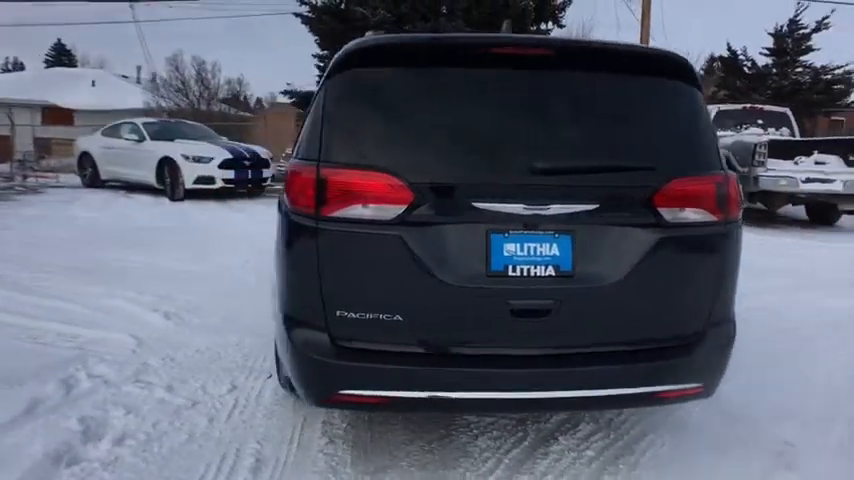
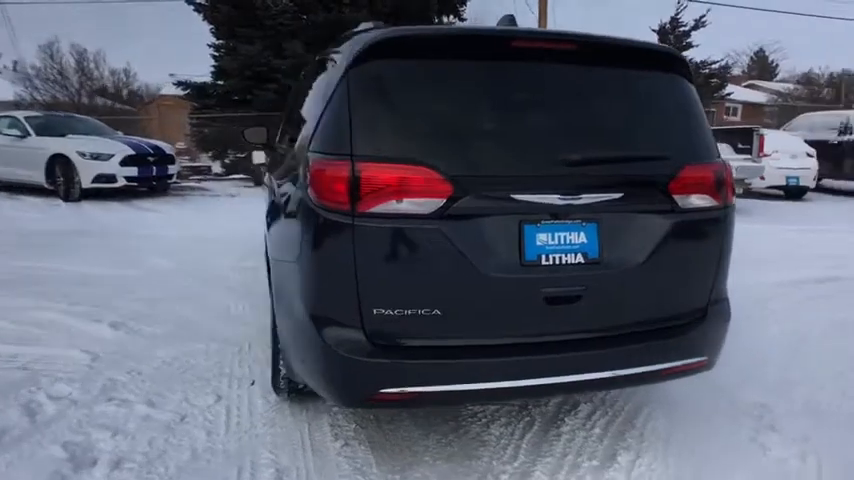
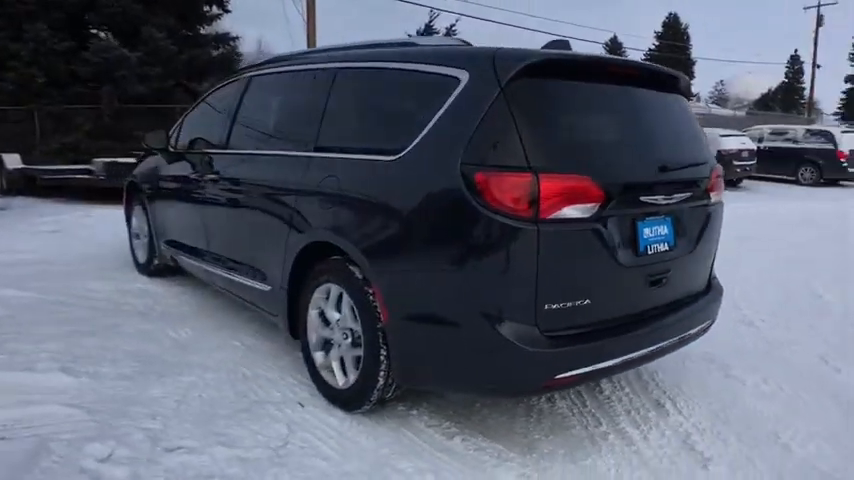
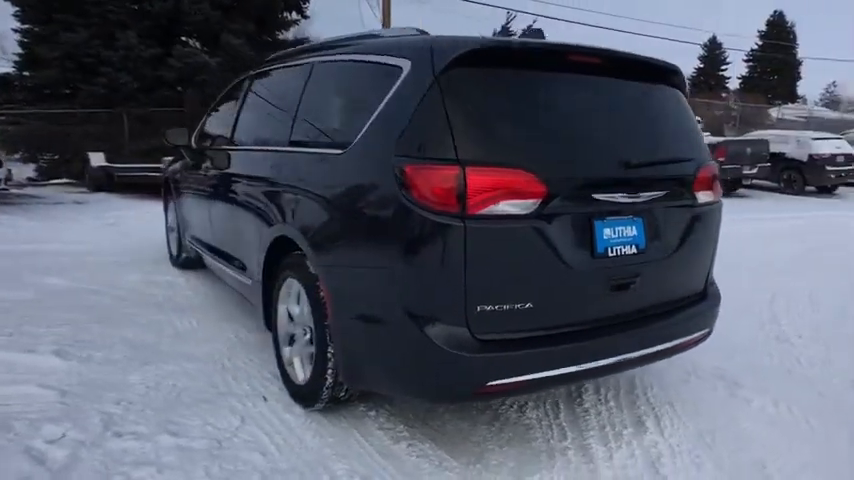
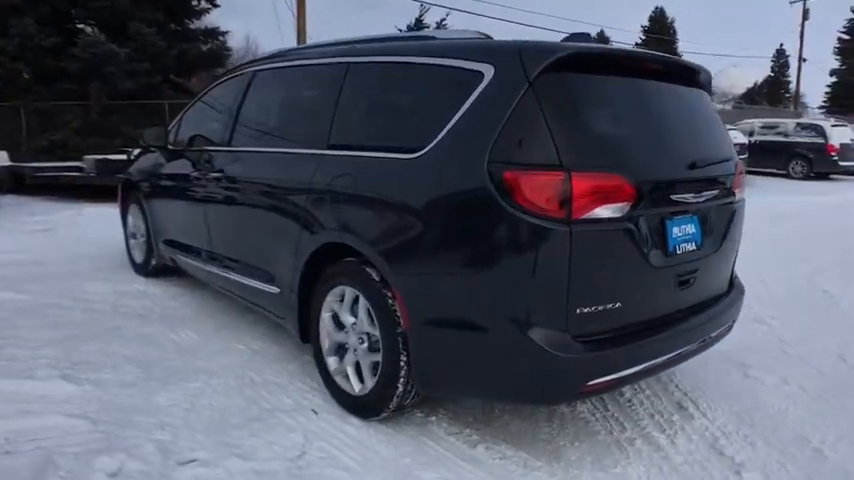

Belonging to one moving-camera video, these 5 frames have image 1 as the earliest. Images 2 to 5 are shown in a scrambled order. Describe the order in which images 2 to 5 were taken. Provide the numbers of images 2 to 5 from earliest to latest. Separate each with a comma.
2, 4, 3, 5
